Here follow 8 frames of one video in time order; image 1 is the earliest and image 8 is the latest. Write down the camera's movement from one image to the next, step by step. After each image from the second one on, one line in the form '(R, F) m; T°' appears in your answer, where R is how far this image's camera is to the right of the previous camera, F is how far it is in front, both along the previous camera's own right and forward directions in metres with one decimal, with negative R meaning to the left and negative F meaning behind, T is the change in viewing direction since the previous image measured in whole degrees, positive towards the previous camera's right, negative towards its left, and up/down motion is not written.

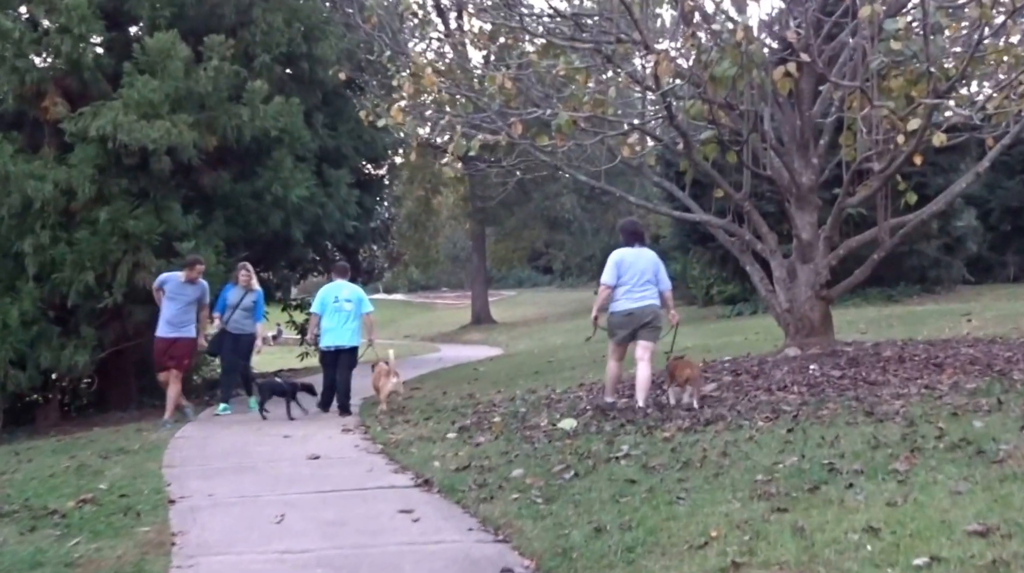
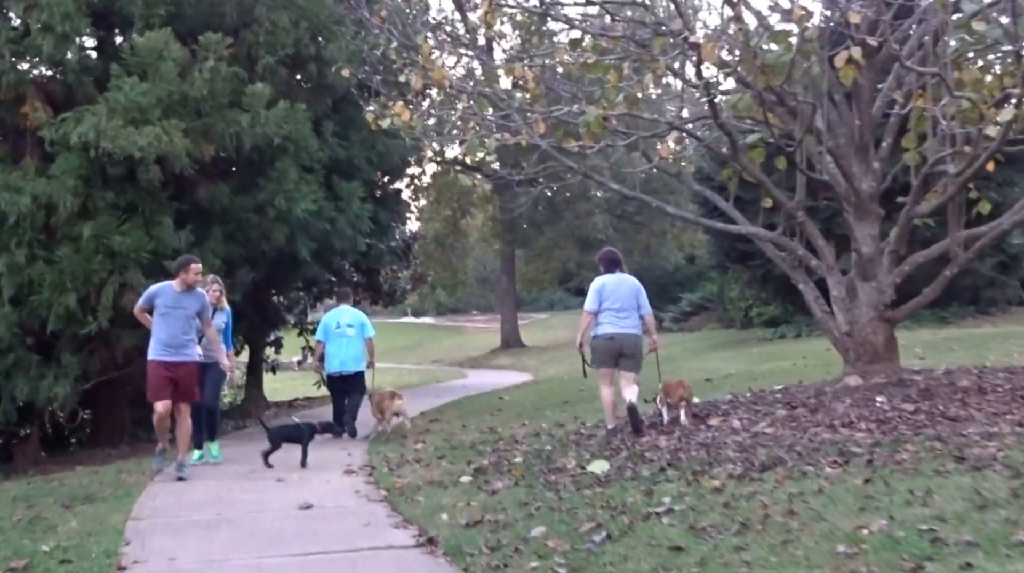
(+0.1, +1.4) m; -1°
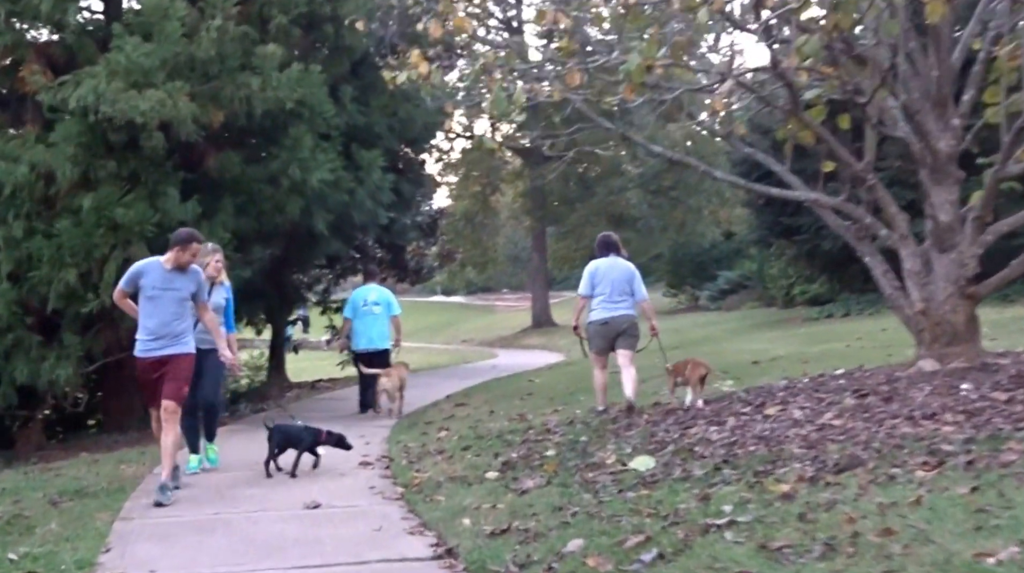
(0.0, +1.1) m; -1°
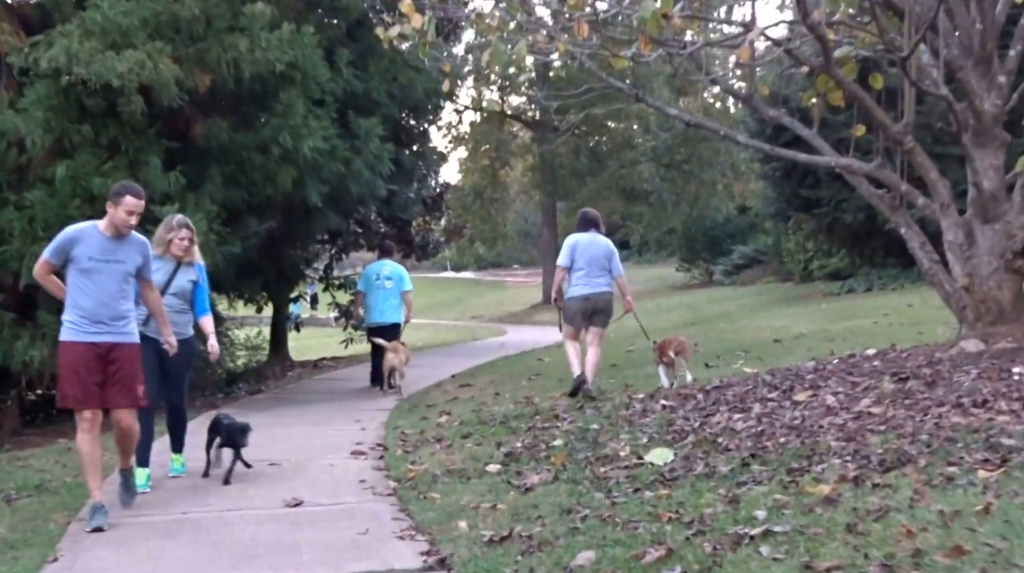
(0.0, +0.8) m; -1°
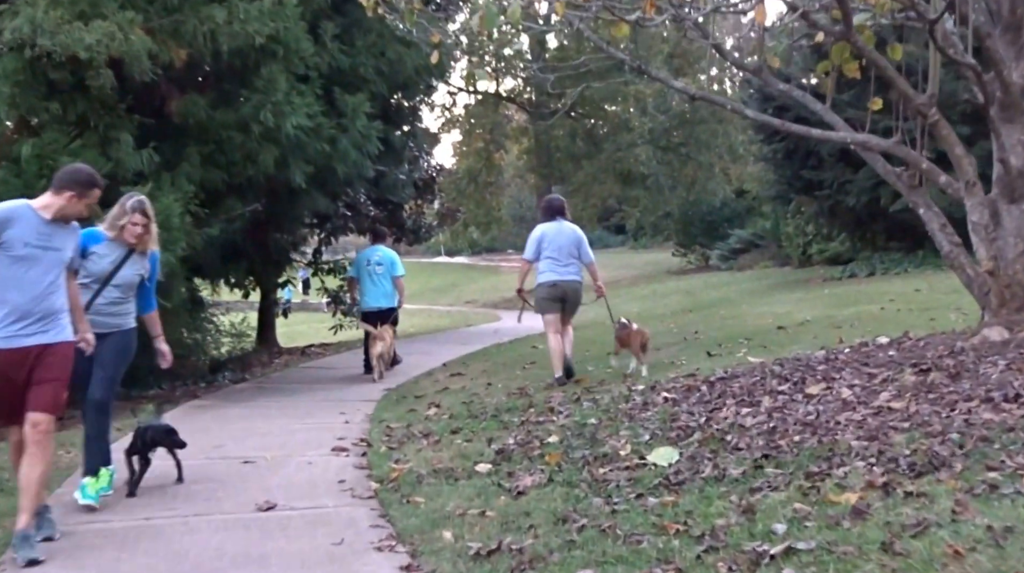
(0.0, +0.6) m; 0°
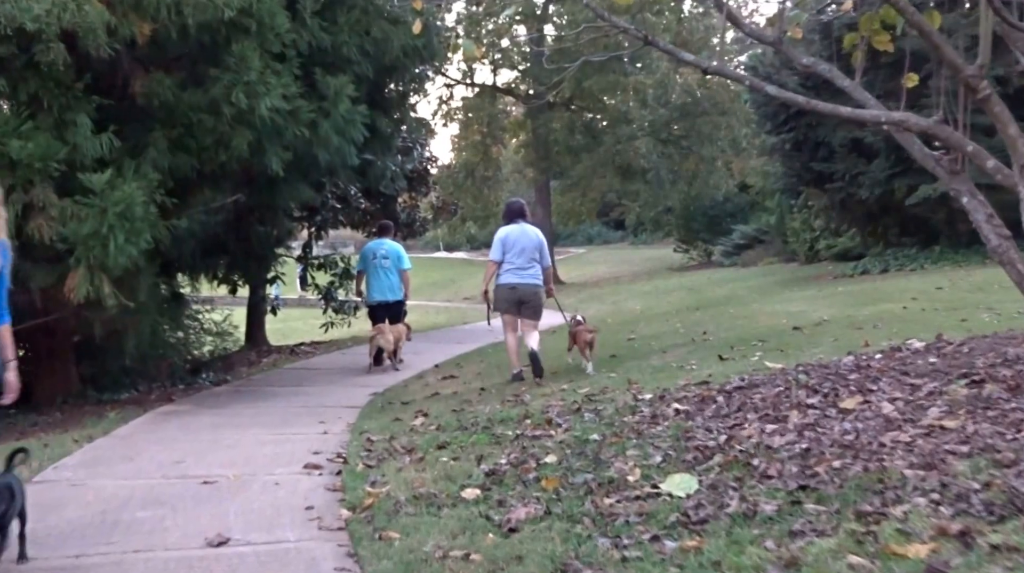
(0.0, +1.0) m; 0°
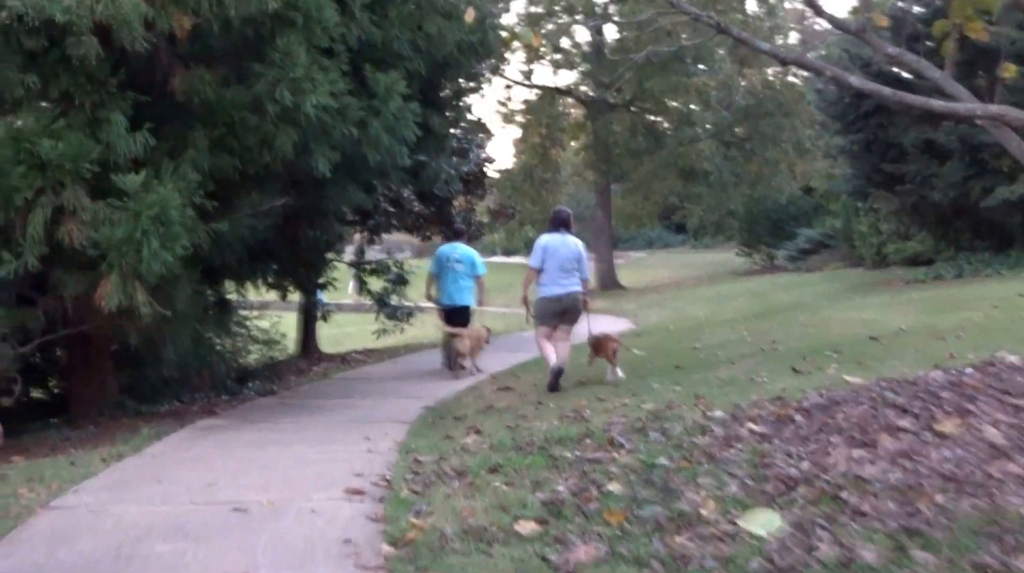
(0.0, +0.6) m; -3°
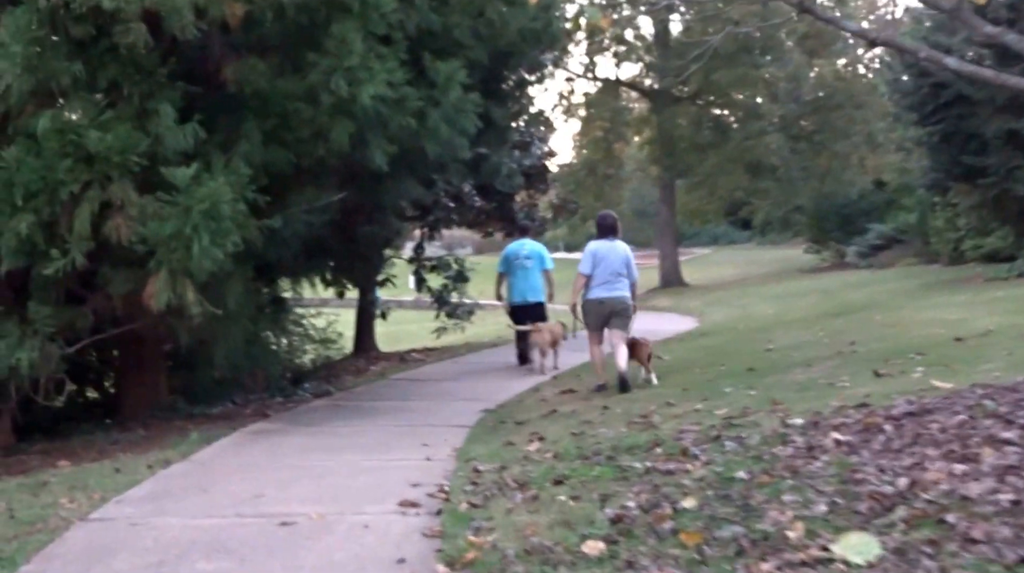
(0.0, +0.5) m; -3°
